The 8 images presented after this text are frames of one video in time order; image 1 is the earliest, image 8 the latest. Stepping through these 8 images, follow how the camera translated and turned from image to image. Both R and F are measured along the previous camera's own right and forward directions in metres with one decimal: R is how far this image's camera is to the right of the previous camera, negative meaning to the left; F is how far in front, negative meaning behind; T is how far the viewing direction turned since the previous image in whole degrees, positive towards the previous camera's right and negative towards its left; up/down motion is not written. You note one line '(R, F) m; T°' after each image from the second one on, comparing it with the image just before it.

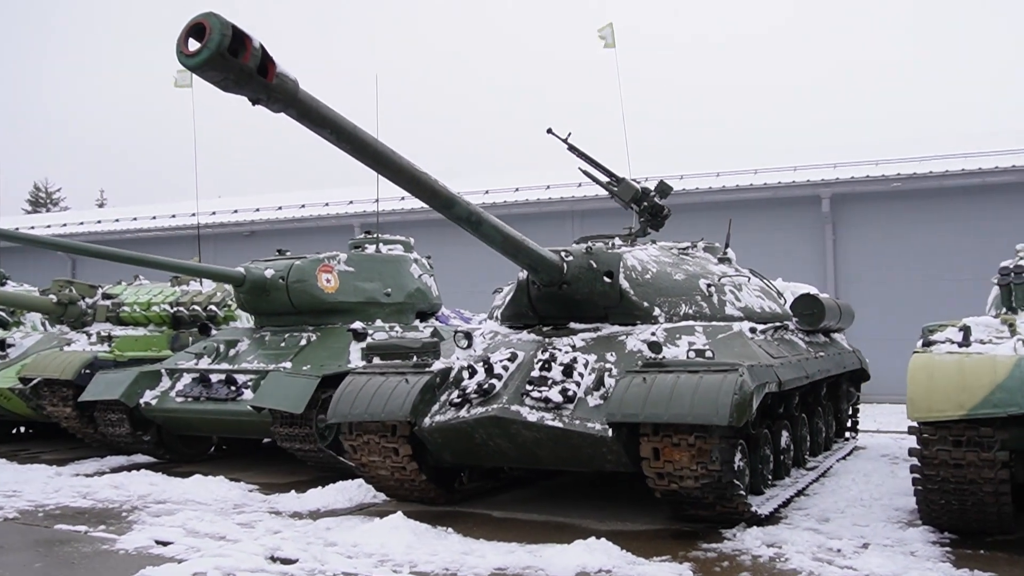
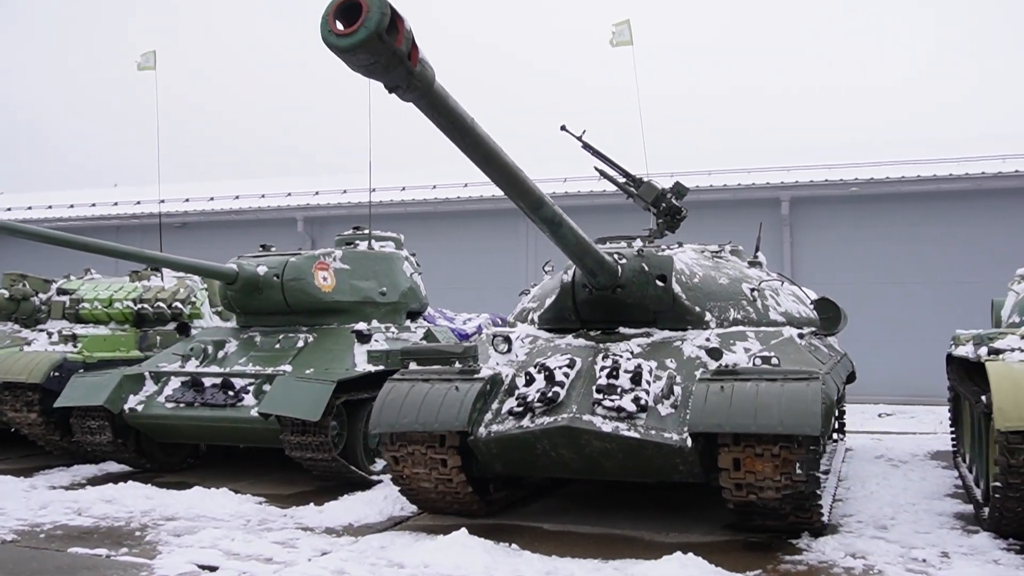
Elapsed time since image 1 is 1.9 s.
(-1.2, +0.4) m; +6°
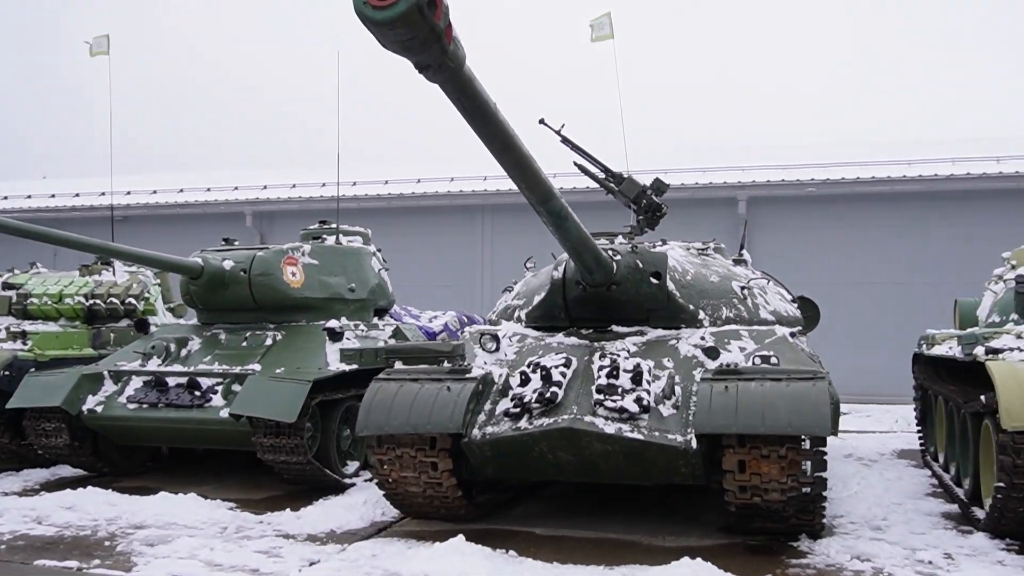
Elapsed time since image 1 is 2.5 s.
(-0.4, +0.3) m; +4°
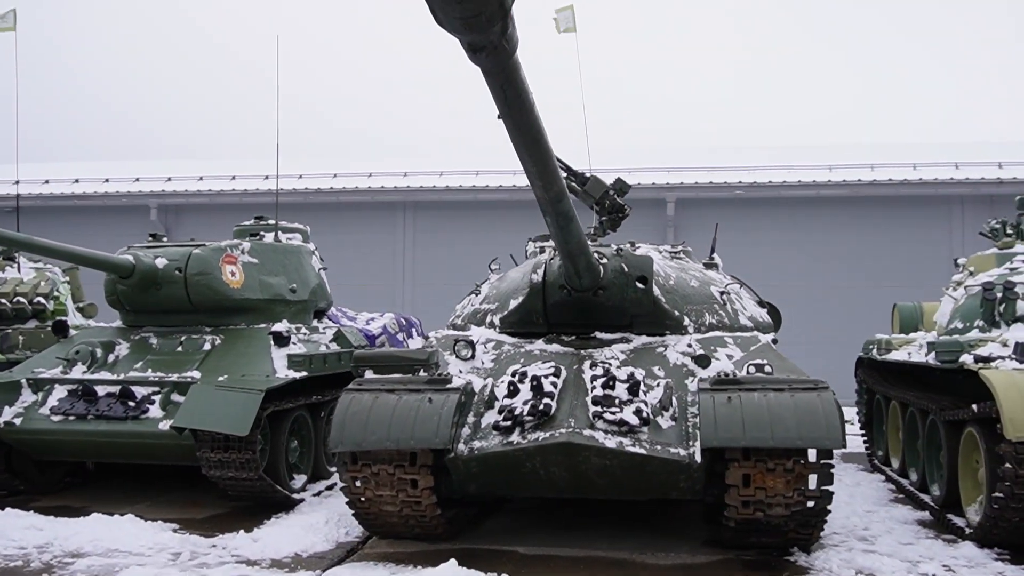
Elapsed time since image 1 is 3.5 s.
(-0.6, +0.5) m; +7°
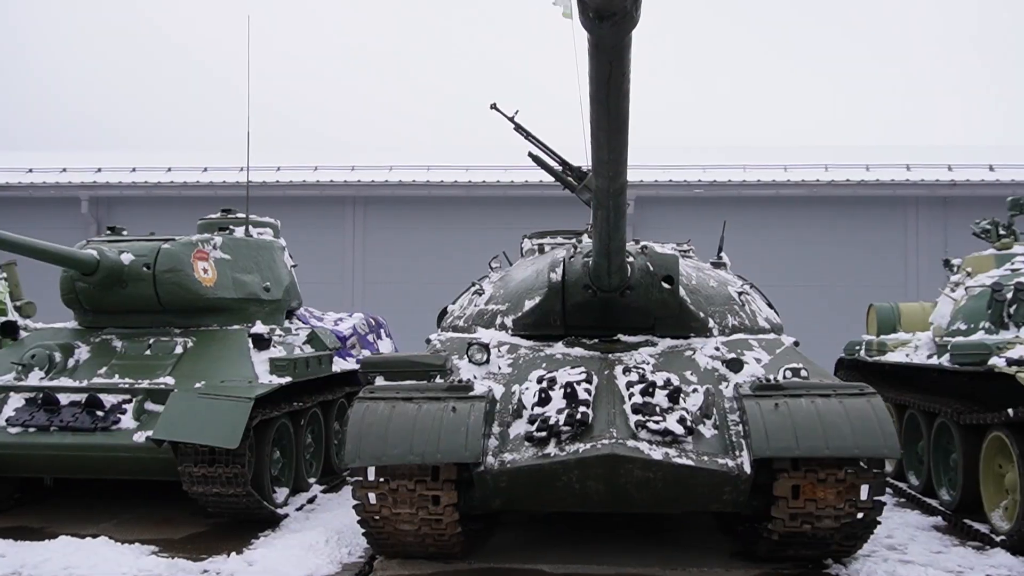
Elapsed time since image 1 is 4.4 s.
(-0.7, +0.5) m; +5°
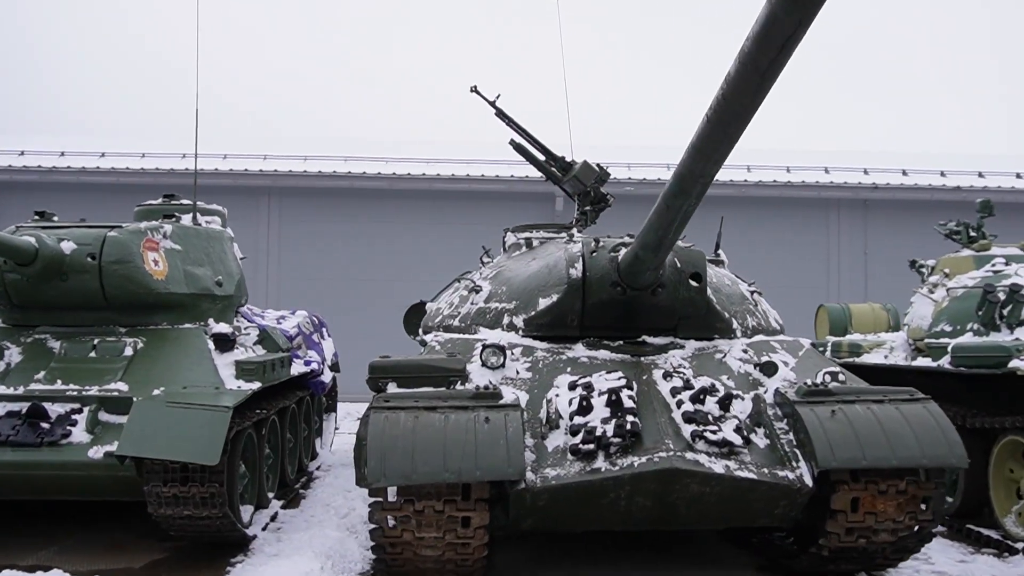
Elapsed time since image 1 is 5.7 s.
(-0.9, +0.6) m; +7°
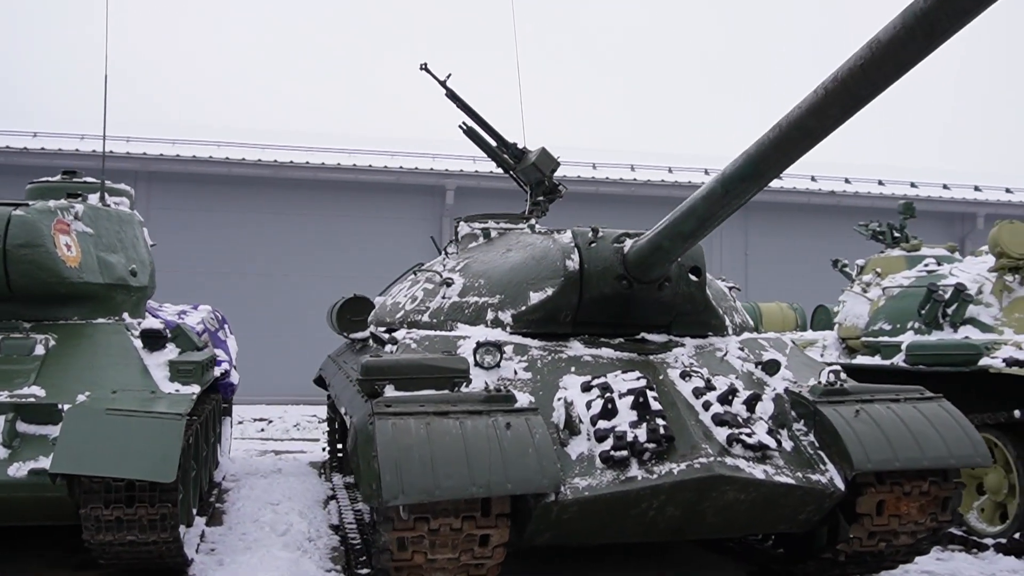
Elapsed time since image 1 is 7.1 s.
(-0.9, +0.6) m; +10°
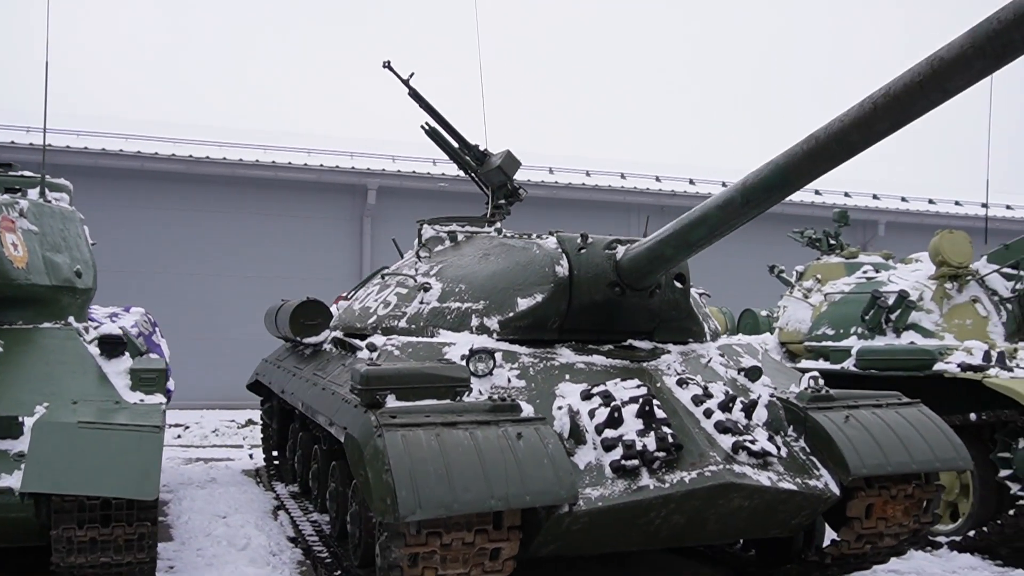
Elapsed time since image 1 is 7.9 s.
(-0.6, +0.1) m; +7°
